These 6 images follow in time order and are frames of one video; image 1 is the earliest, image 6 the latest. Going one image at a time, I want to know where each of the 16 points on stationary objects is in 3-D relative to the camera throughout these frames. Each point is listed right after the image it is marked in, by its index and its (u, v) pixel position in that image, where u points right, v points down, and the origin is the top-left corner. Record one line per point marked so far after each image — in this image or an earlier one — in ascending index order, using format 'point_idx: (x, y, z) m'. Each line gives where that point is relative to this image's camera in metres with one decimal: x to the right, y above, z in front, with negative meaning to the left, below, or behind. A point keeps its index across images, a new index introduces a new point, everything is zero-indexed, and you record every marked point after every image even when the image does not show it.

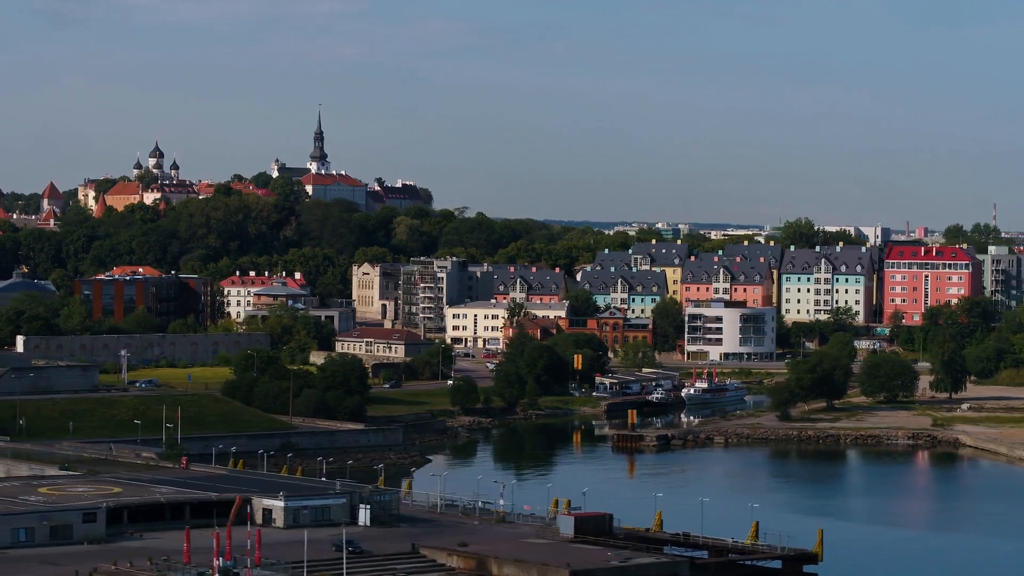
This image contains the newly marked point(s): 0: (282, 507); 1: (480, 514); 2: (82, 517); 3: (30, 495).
0: (-2.0, -1.9, +15.7) m
1: (-0.3, -2.1, +16.9) m
2: (-3.5, -1.8, +14.6) m
3: (-4.2, -1.8, +16.0) m
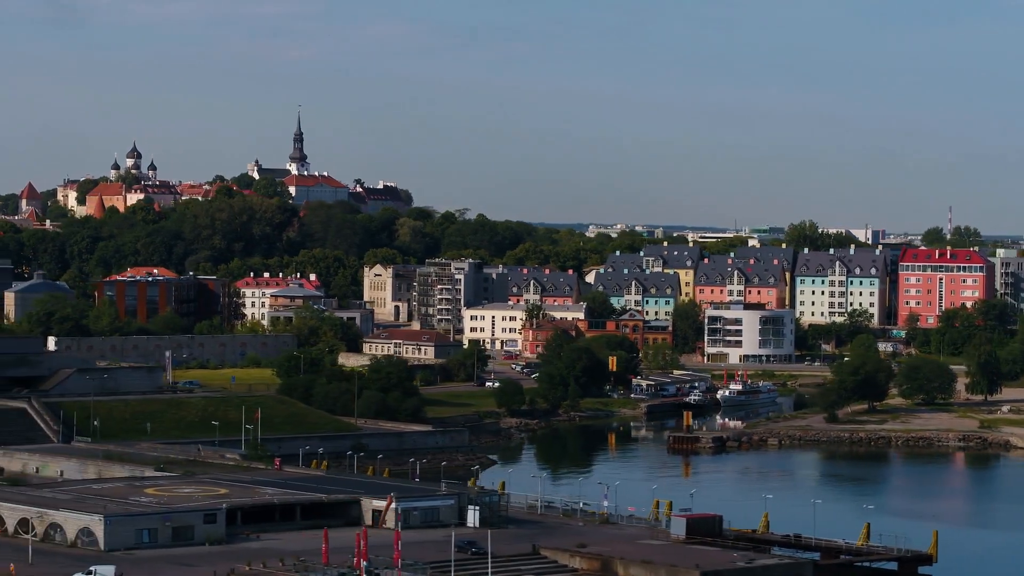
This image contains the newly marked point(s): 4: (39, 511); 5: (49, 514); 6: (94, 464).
0: (-1.0, -1.9, +15.7) m
1: (+0.6, -2.1, +16.9) m
2: (-2.5, -1.9, +14.6) m
3: (-3.3, -1.8, +16.0) m
4: (-3.8, -1.8, +14.6) m
5: (-3.7, -1.8, +14.5) m
6: (-4.3, -1.8, +18.4) m
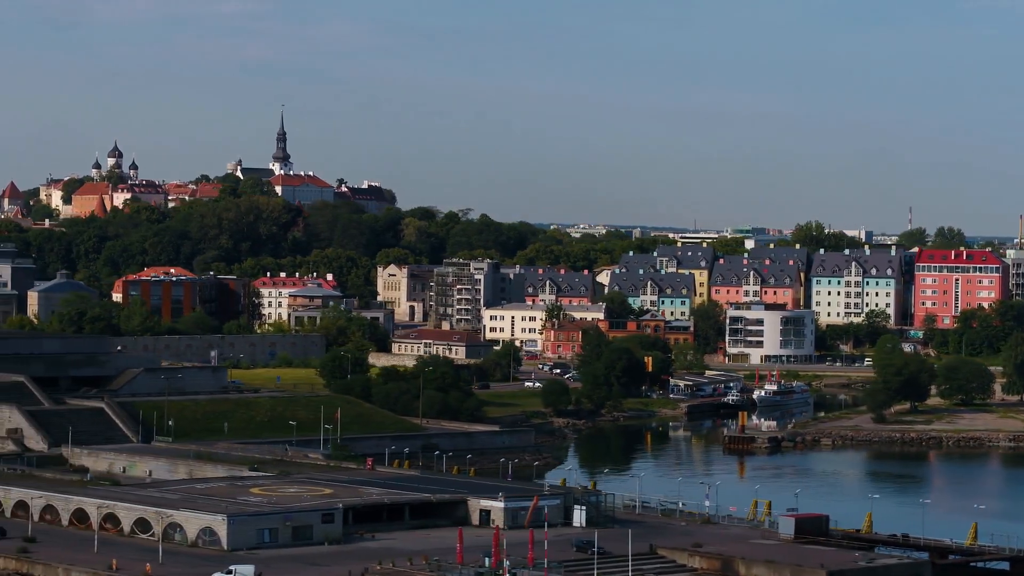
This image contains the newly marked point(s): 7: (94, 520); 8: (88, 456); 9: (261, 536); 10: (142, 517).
0: (-0.1, -1.9, +15.7) m
1: (+1.6, -2.1, +16.9) m
2: (-1.5, -1.9, +14.6) m
3: (-2.3, -1.8, +16.0) m
4: (-2.9, -1.8, +14.6) m
5: (-2.8, -1.8, +14.5) m
6: (-3.4, -1.8, +18.4) m
7: (-3.5, -1.9, +15.1) m
8: (-4.5, -1.8, +19.4) m
9: (-2.0, -2.0, +14.3) m
10: (-3.0, -1.9, +14.7) m
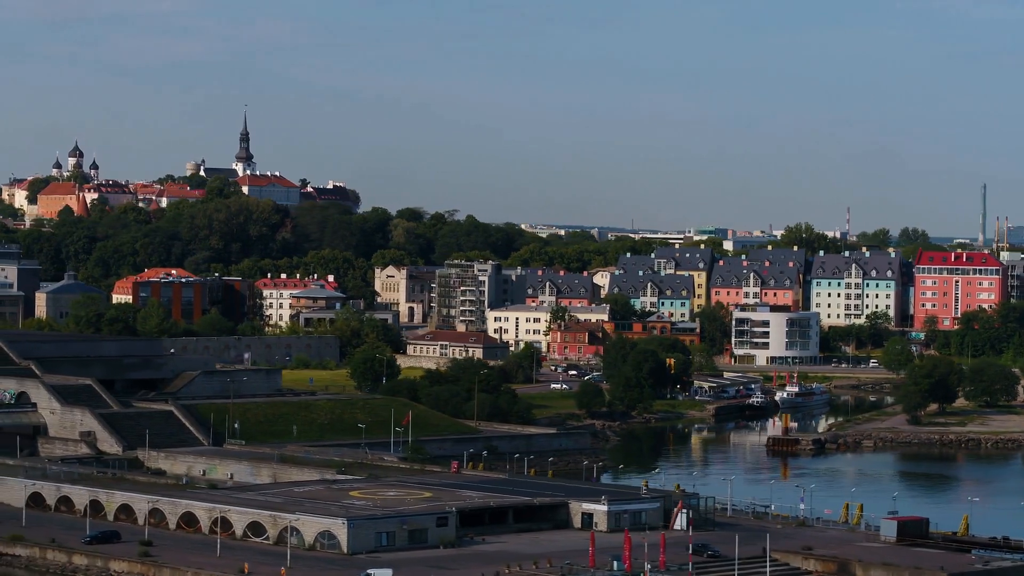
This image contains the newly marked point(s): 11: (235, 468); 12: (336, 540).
0: (+0.8, -1.9, +15.8) m
1: (+2.5, -2.1, +17.0) m
2: (-0.6, -1.9, +14.6) m
3: (-1.4, -1.9, +16.0) m
4: (-1.9, -1.8, +14.6) m
5: (-1.8, -1.8, +14.5) m
6: (-2.5, -1.8, +18.4) m
7: (-2.6, -2.0, +15.1) m
8: (-3.7, -1.8, +19.4) m
9: (-1.0, -2.0, +14.3) m
10: (-2.1, -1.9, +14.7) m
11: (-2.9, -1.9, +18.7) m
12: (-1.4, -2.0, +14.1) m
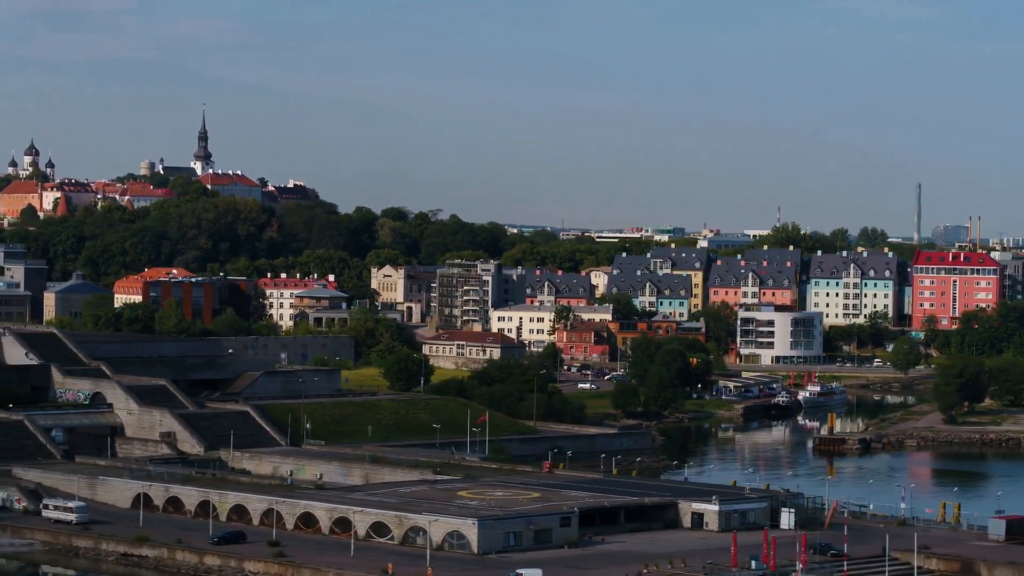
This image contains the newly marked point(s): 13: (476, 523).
0: (+1.8, -1.9, +15.9) m
1: (+3.4, -2.2, +17.2) m
2: (+0.4, -1.9, +14.7) m
3: (-0.5, -1.9, +16.1) m
4: (-0.9, -1.8, +14.6) m
5: (-0.8, -1.8, +14.6) m
6: (-1.6, -1.8, +18.4) m
7: (-1.6, -2.0, +15.1) m
8: (-2.8, -1.8, +19.4) m
9: (0.0, -2.0, +14.4) m
10: (-1.1, -1.9, +14.7) m
11: (-1.9, -1.9, +18.7) m
12: (-0.4, -2.0, +14.2) m
13: (-0.3, -1.8, +14.1) m
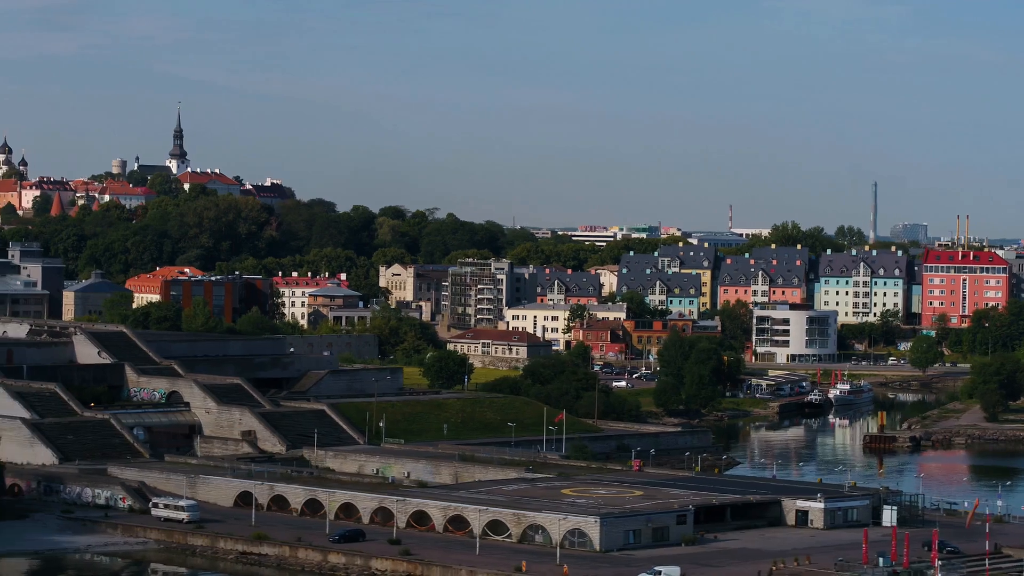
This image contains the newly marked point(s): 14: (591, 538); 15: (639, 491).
0: (+2.7, -1.9, +16.0) m
1: (+4.3, -2.1, +17.3) m
2: (+1.3, -1.9, +14.8) m
3: (+0.5, -1.9, +16.1) m
4: (0.0, -1.8, +14.7) m
5: (+0.1, -1.8, +14.6) m
6: (-0.7, -1.8, +18.5) m
7: (-0.6, -2.0, +15.2) m
8: (-1.9, -1.8, +19.4) m
9: (+0.9, -2.0, +14.5) m
10: (-0.1, -1.9, +14.8) m
11: (-1.0, -1.9, +18.8) m
12: (+0.6, -2.0, +14.3) m
13: (+0.7, -1.8, +14.2) m
14: (+0.6, -2.0, +14.3) m
15: (+1.1, -1.9, +16.5) m
